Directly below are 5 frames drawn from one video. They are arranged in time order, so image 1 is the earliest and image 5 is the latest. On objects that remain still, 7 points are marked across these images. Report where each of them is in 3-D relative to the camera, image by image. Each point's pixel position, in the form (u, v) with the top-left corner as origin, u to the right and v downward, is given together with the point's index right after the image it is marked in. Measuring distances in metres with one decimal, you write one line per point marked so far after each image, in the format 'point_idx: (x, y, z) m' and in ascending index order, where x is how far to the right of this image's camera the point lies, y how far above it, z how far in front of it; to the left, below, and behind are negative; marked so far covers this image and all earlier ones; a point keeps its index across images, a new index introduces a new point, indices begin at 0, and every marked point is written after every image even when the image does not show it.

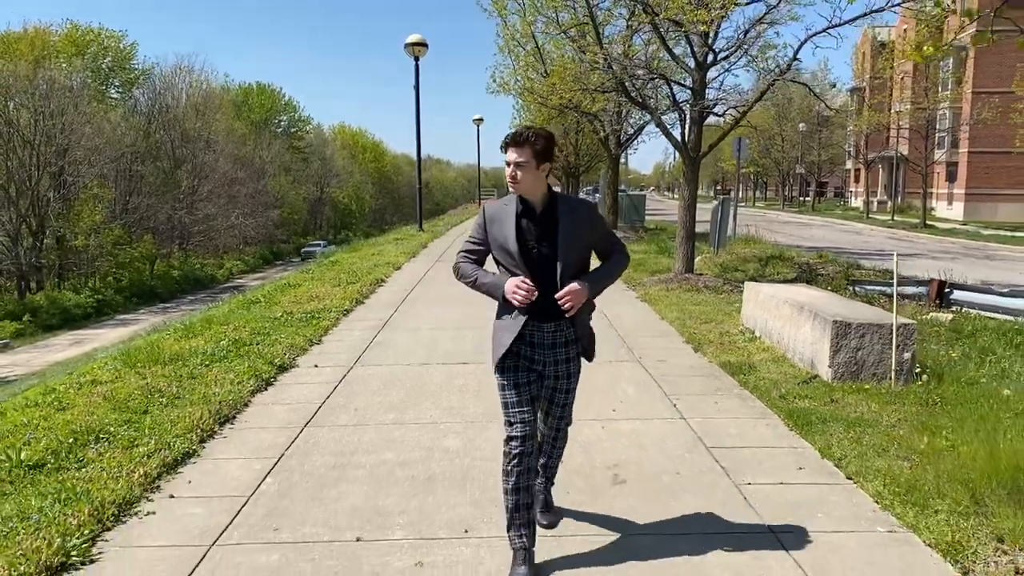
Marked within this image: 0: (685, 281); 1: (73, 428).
0: (+2.3, +0.1, +12.0) m
1: (-2.7, -0.8, +5.5) m
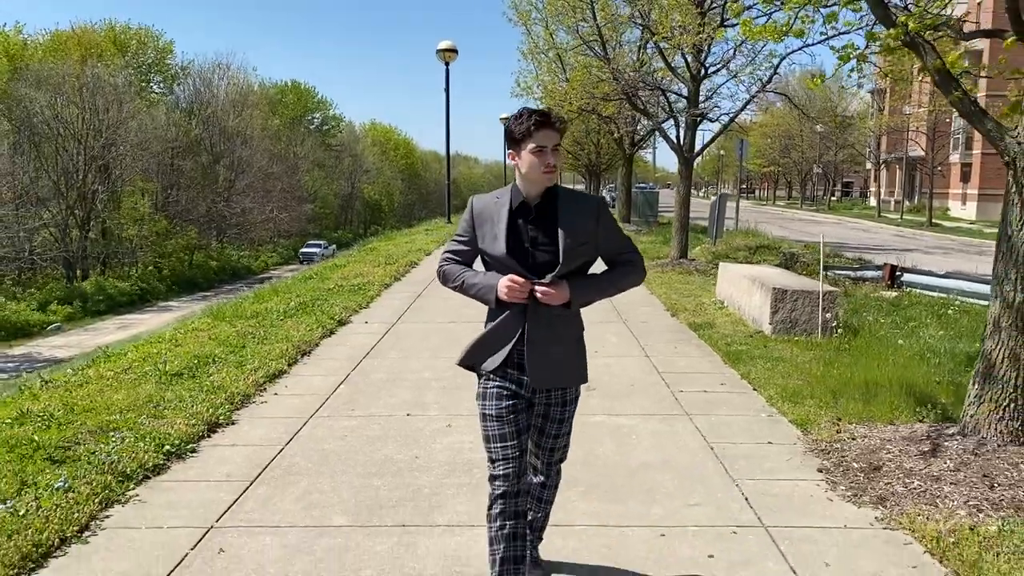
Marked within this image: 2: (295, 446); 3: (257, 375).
0: (+2.6, +0.3, +13.8) m
1: (-2.7, -0.5, +7.5) m
2: (-1.2, -0.9, +5.2) m
3: (-1.9, -0.7, +6.7) m
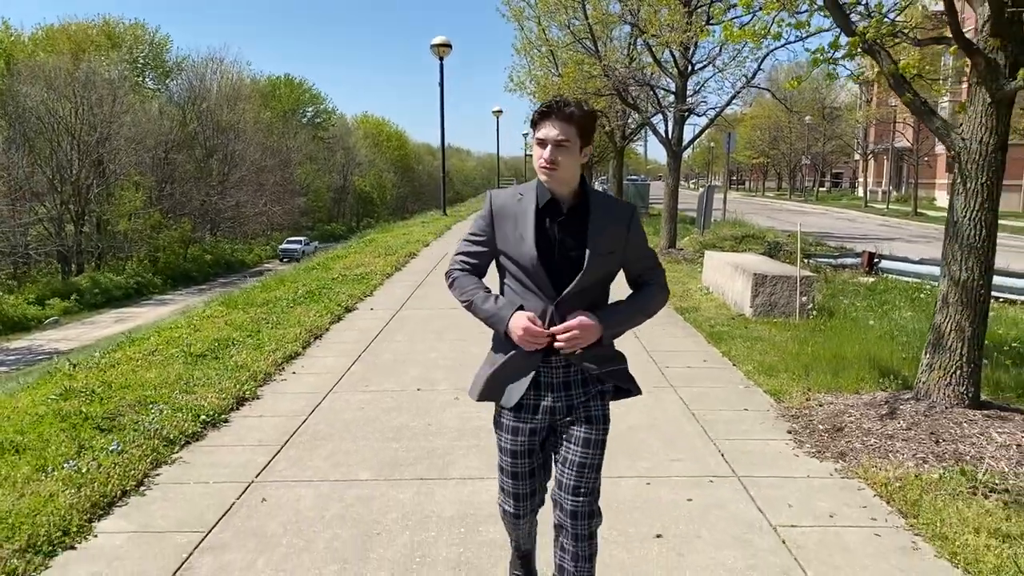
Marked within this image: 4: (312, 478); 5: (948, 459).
0: (+2.5, +0.5, +14.4) m
1: (-2.7, -0.4, +8.0) m
2: (-1.2, -0.8, +5.7) m
3: (-1.9, -0.6, +7.3) m
4: (-1.0, -1.0, +4.6) m
5: (+2.2, -0.9, +4.5) m
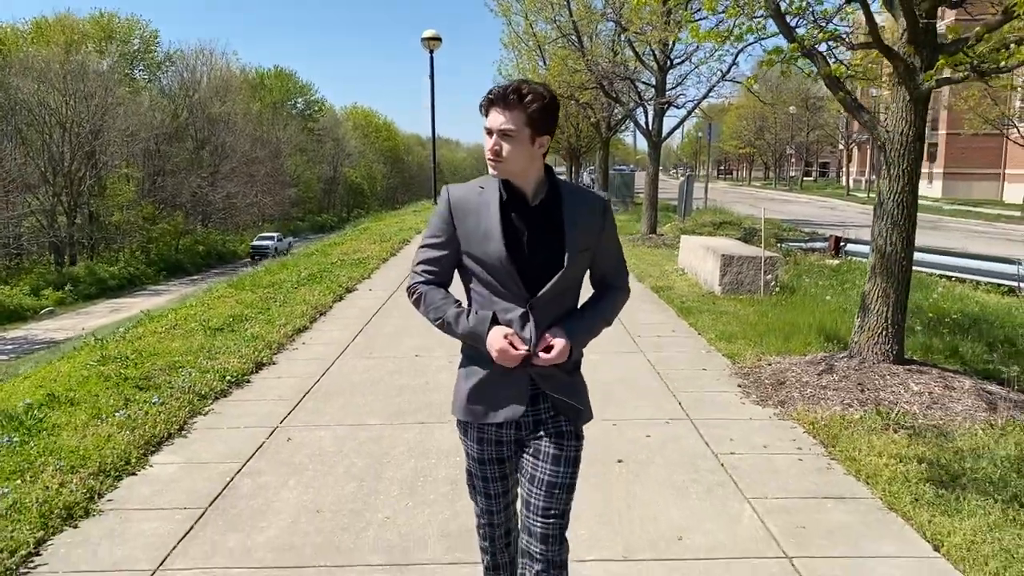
0: (+2.3, +0.8, +15.2) m
1: (-2.8, -0.3, +8.7) m
2: (-1.3, -0.6, +6.5) m
3: (-2.0, -0.4, +8.0) m
4: (-1.1, -0.8, +5.3) m
5: (+2.1, -0.7, +5.3) m
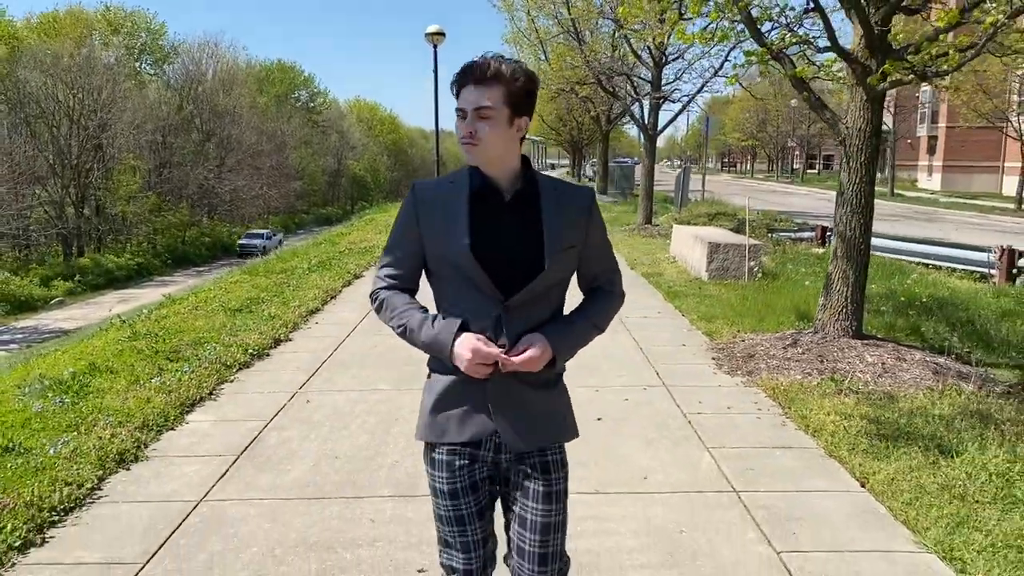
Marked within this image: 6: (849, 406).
0: (+2.3, +1.0, +15.8) m
1: (-2.8, -0.1, +9.4) m
2: (-1.4, -0.5, +7.1) m
3: (-2.1, -0.2, +8.7) m
4: (-1.1, -0.7, +6.0) m
5: (+2.1, -0.6, +5.9) m
6: (+2.0, -0.7, +5.2) m
